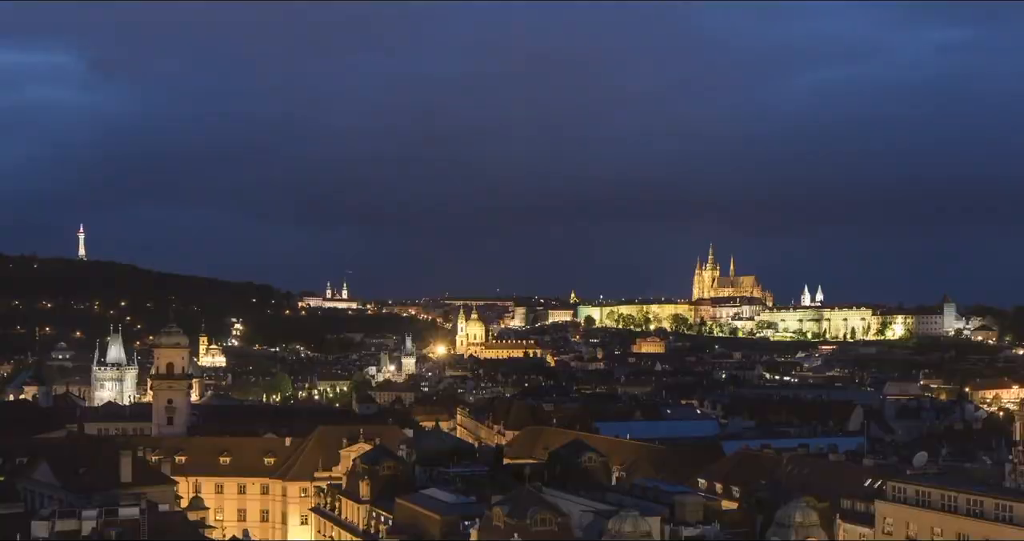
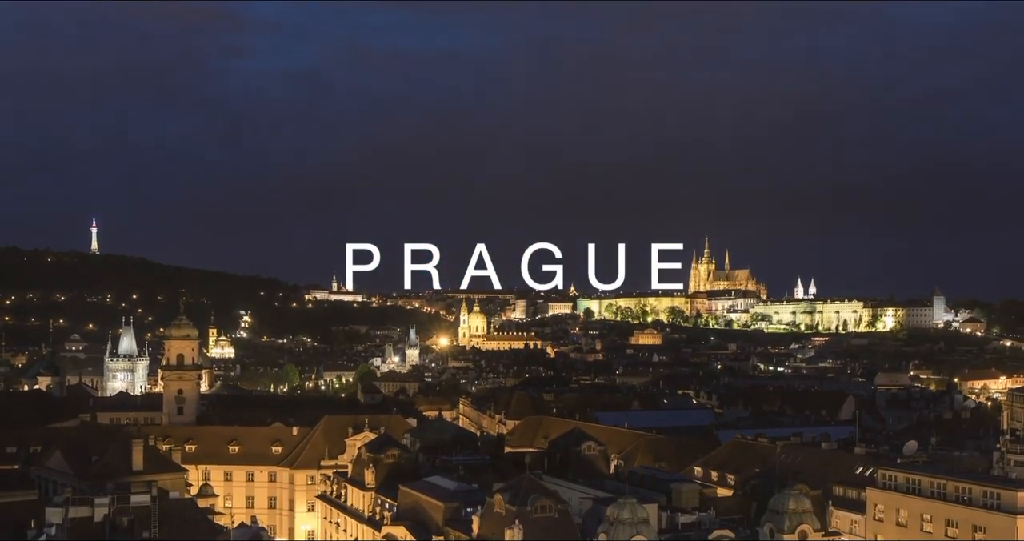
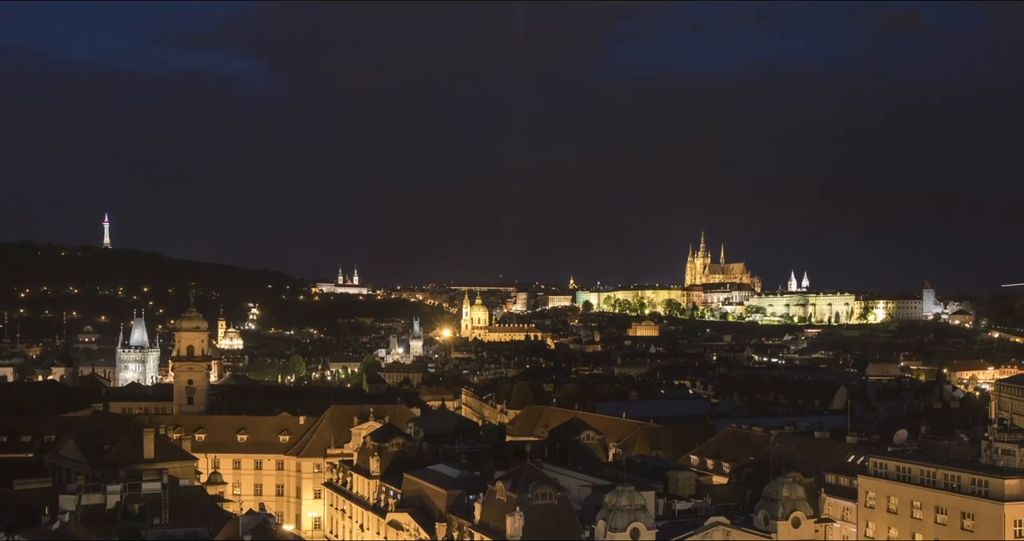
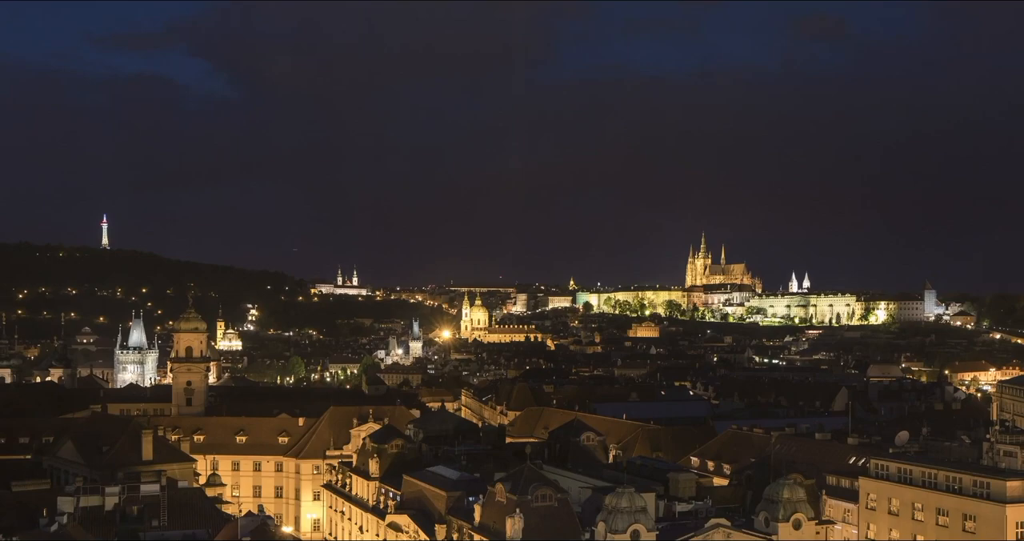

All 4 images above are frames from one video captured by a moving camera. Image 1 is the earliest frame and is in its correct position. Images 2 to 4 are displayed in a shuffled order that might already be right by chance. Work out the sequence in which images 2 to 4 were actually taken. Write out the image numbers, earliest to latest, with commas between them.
2, 4, 3
